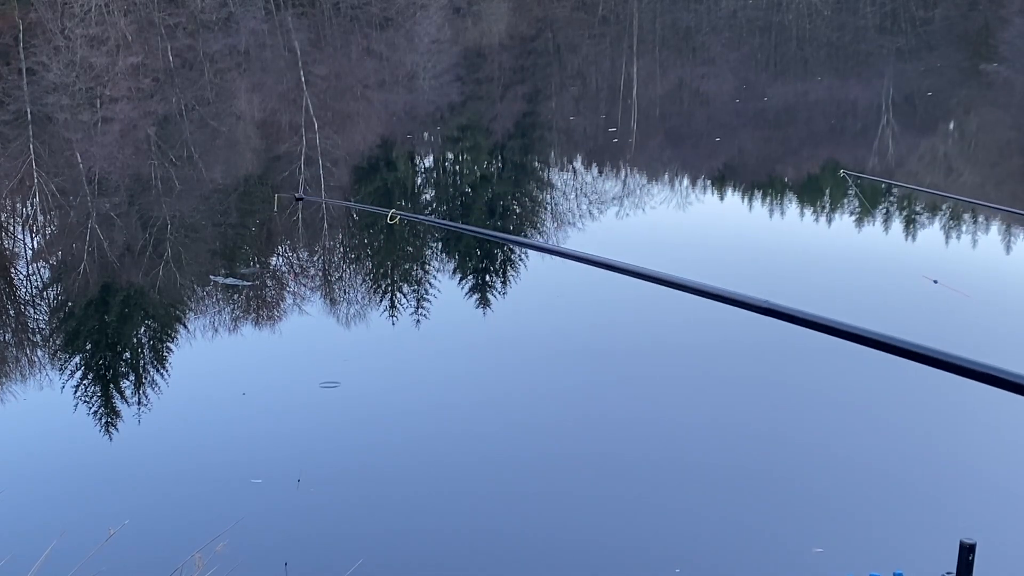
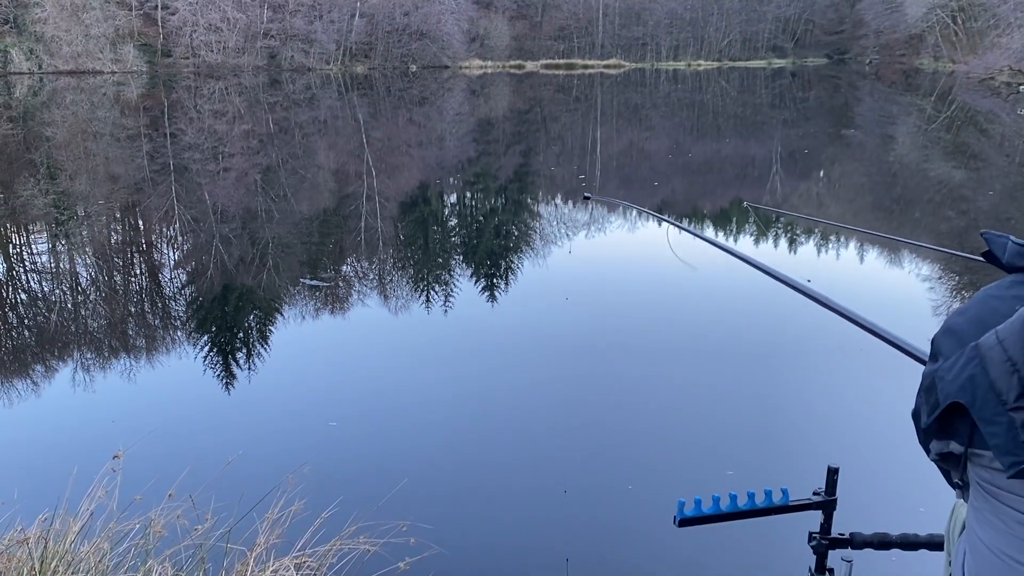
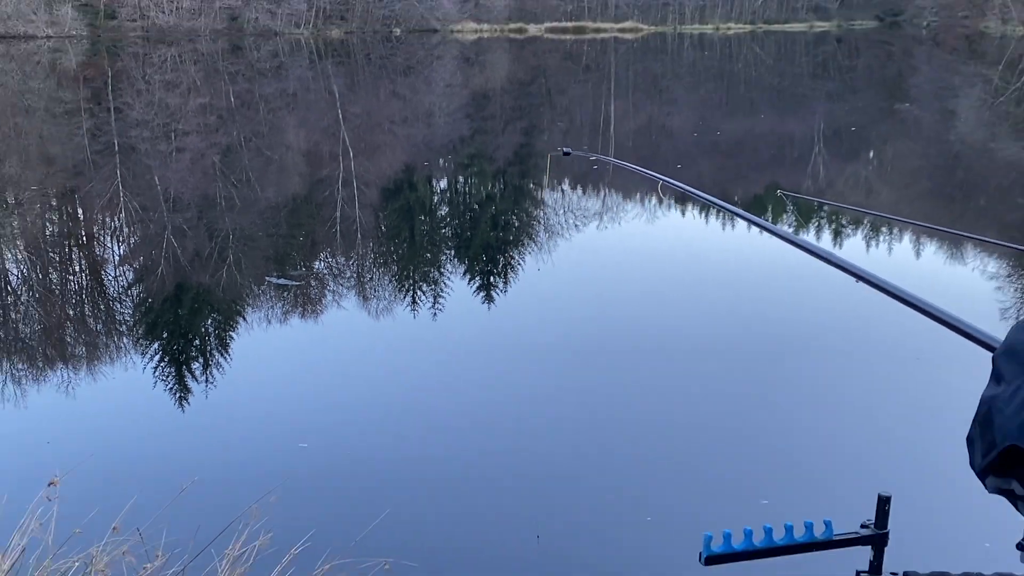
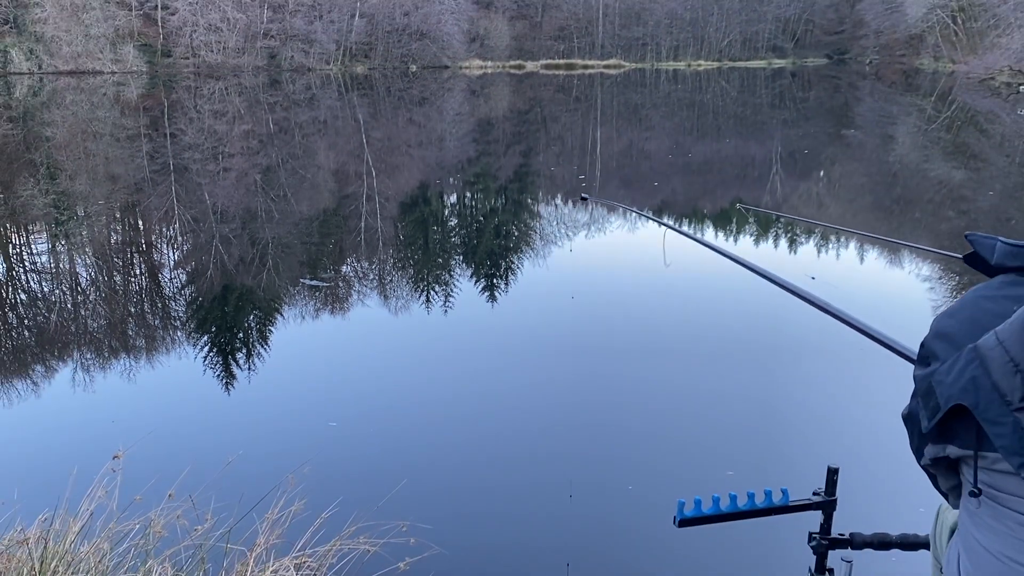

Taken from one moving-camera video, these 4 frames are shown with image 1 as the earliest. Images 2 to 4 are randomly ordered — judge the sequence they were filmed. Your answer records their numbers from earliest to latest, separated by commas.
3, 2, 4
